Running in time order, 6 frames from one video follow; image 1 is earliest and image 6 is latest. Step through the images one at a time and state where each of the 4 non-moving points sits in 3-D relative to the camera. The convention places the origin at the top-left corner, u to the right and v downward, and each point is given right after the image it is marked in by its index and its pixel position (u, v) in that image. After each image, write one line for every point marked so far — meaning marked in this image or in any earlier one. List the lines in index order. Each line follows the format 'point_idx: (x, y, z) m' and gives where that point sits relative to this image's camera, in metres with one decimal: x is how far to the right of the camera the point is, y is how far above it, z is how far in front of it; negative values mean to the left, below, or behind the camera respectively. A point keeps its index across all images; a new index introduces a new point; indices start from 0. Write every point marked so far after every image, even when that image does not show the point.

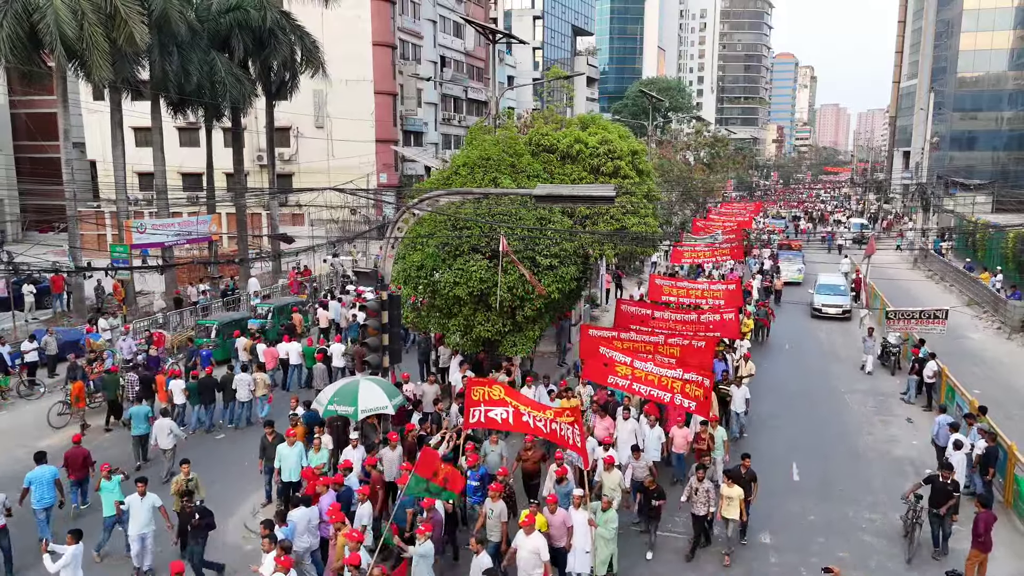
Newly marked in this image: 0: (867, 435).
0: (+8.0, -3.3, +18.6) m
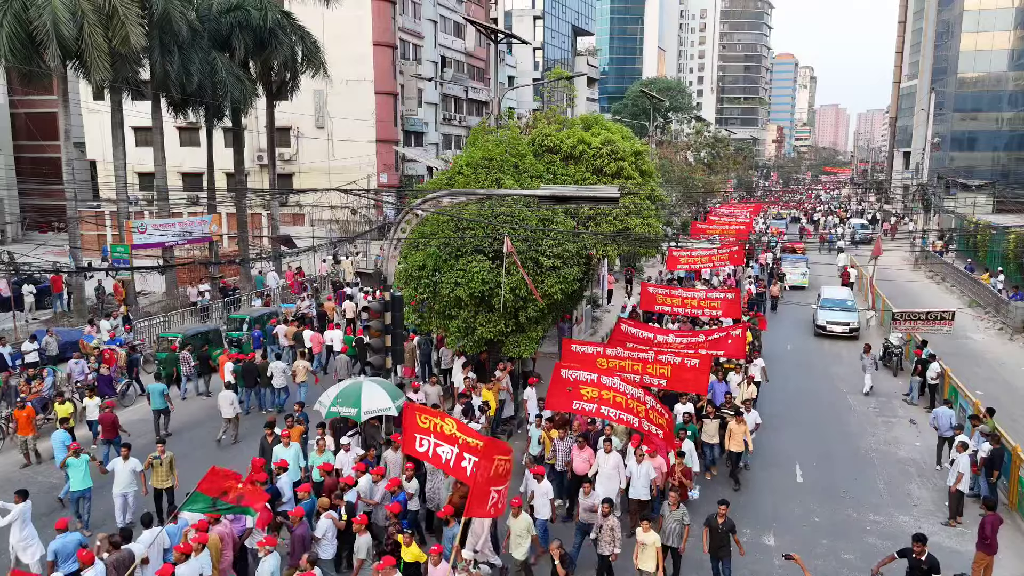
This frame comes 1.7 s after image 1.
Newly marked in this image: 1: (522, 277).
0: (+8.0, -3.3, +18.6) m
1: (+0.2, +0.2, +16.7) m
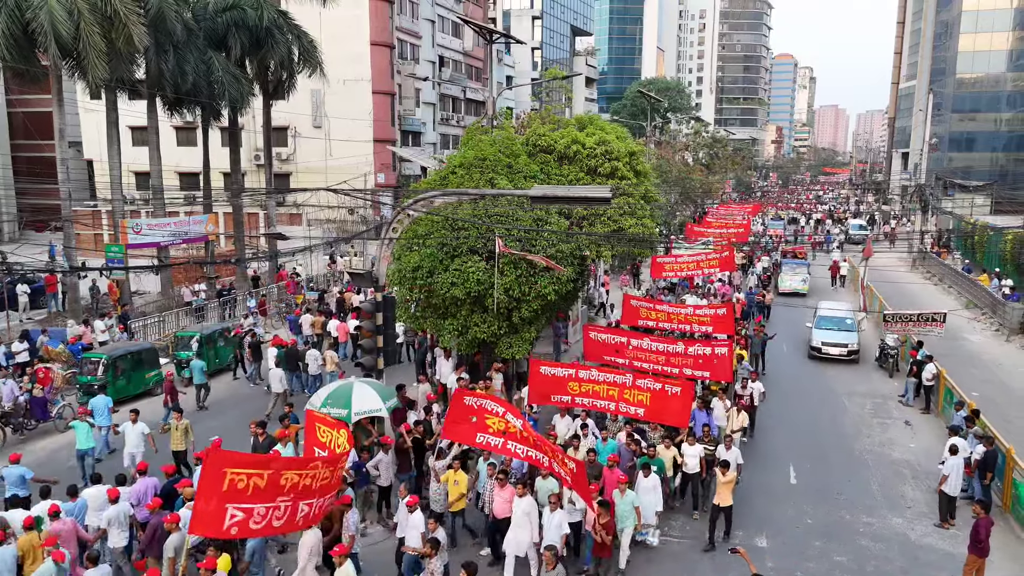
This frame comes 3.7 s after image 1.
0: (+7.9, -3.4, +18.5) m
1: (+0.1, +0.2, +16.6) m
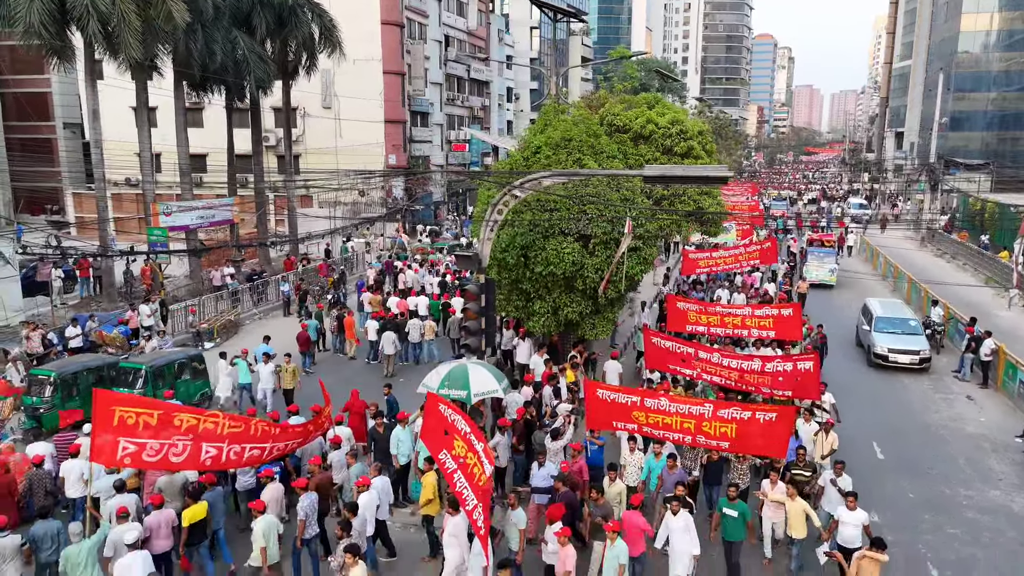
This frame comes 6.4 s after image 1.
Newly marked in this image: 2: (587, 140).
0: (+9.6, -2.8, +18.9) m
1: (+1.8, +0.6, +16.6) m
2: (+1.5, +3.2, +17.7) m
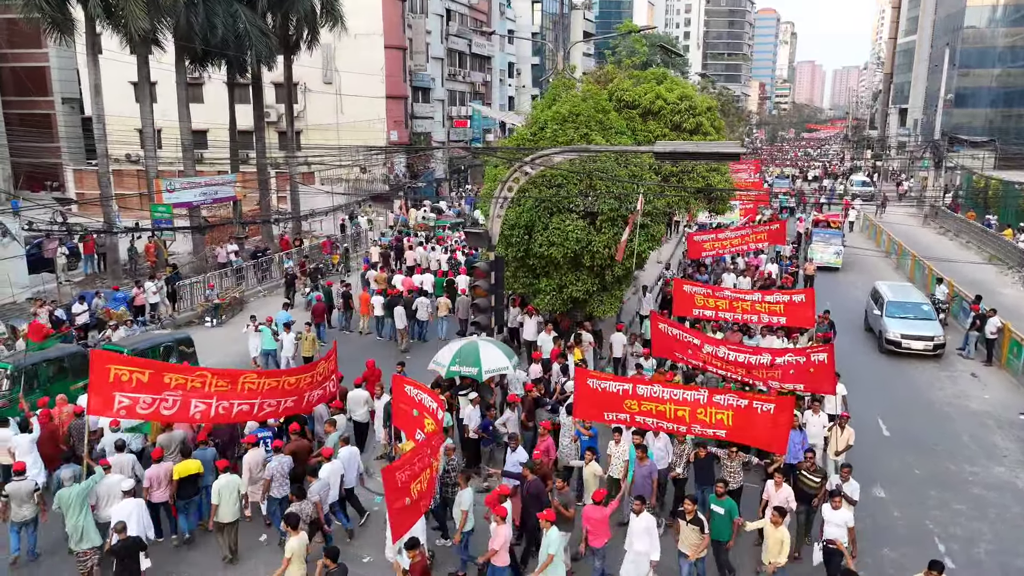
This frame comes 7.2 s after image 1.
0: (+9.7, -2.3, +18.9) m
1: (+2.0, +1.1, +16.6) m
2: (+1.7, +3.7, +17.6) m
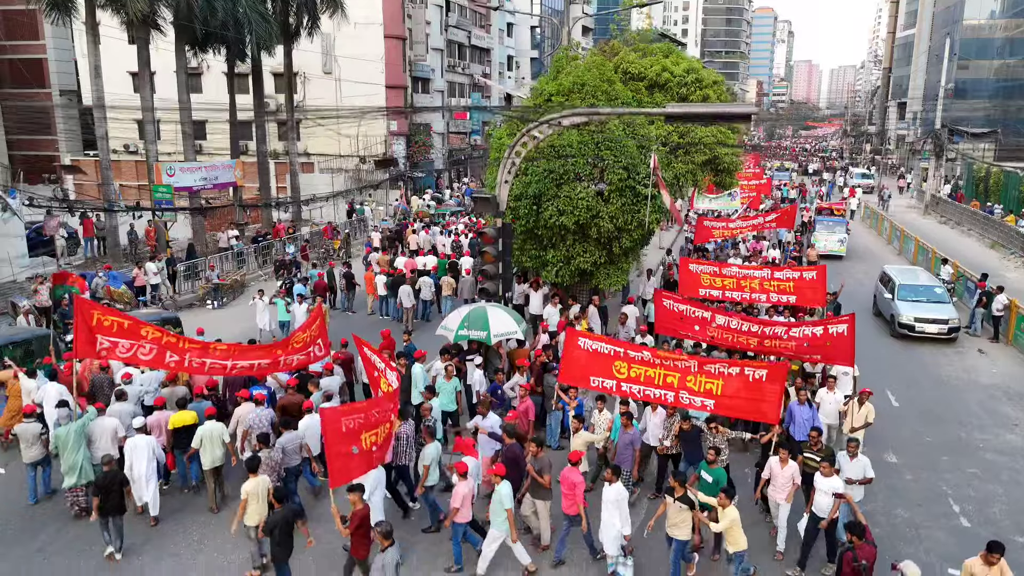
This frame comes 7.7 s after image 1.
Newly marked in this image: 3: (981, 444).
0: (+9.9, -1.7, +18.8) m
1: (+2.1, +1.6, +16.4) m
2: (+1.8, +4.2, +17.5) m
3: (+8.0, -2.7, +14.2) m
